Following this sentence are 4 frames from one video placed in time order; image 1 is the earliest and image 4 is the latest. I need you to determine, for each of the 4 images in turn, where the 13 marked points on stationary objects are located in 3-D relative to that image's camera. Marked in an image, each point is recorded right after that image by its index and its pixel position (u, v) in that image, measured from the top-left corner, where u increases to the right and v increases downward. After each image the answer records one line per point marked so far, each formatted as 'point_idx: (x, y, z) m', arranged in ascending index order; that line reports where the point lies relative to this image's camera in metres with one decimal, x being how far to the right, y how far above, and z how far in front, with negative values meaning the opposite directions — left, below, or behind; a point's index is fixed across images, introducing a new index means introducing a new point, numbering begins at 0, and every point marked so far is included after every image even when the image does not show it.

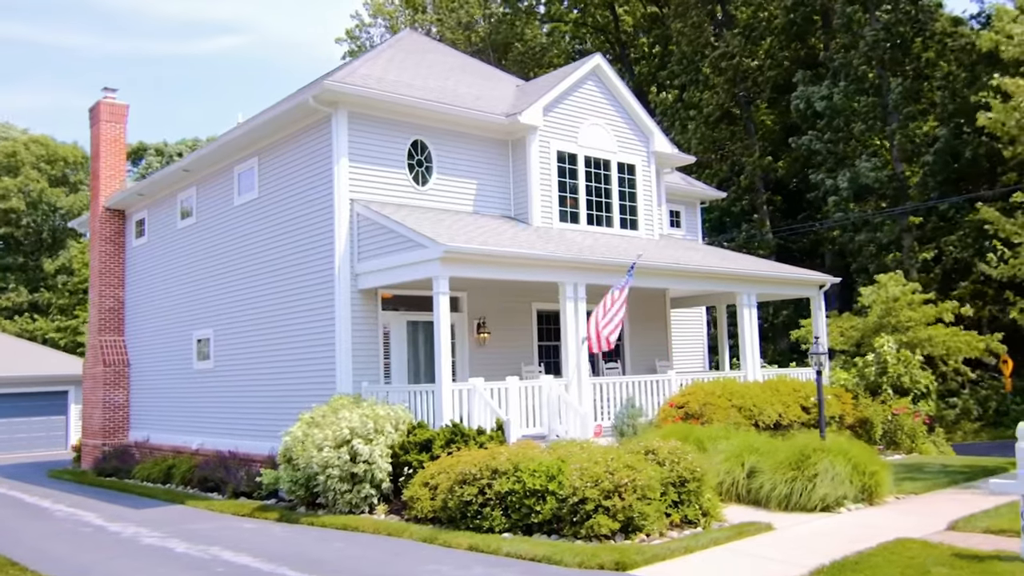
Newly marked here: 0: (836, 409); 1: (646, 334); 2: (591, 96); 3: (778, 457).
0: (+6.0, -2.2, +16.0) m
1: (+2.9, -1.0, +18.7) m
2: (+1.6, +3.9, +17.3) m
3: (+3.2, -2.0, +10.4) m
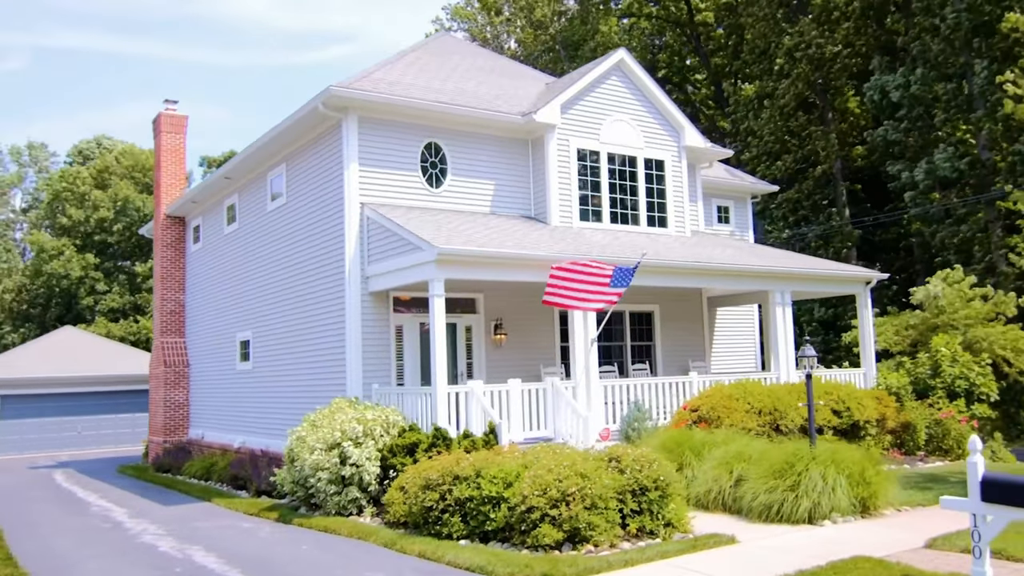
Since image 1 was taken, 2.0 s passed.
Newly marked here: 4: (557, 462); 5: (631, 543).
0: (+6.4, -2.2, +15.2) m
1: (+3.5, -1.0, +18.2) m
2: (+2.0, +3.9, +17.0) m
3: (+2.9, -2.0, +9.9) m
4: (+0.5, -1.8, +8.9) m
5: (+1.1, -2.5, +8.3) m
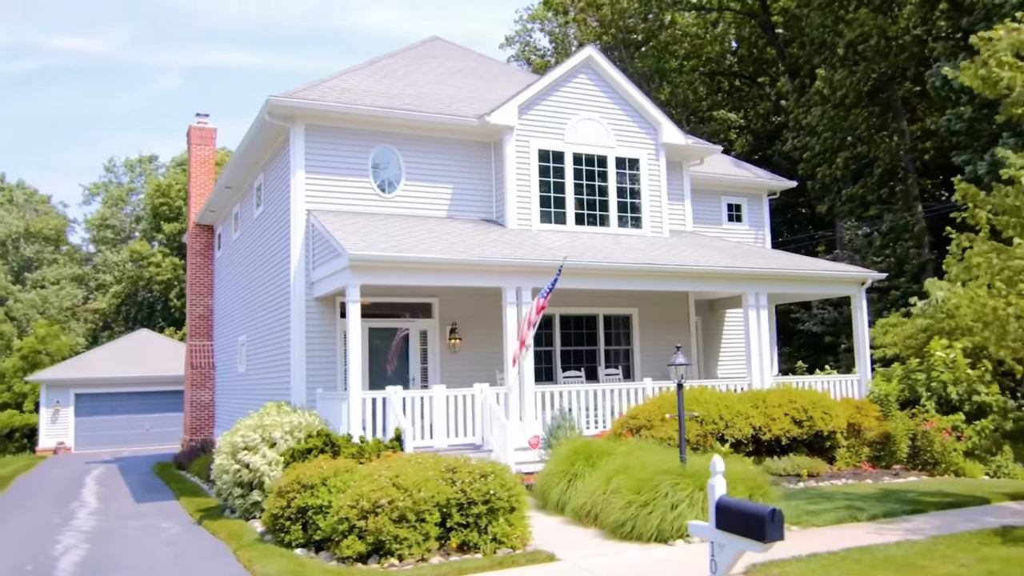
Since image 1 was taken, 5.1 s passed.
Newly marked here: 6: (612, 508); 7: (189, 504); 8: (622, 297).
0: (+5.5, -2.2, +14.2) m
1: (+3.0, -1.0, +17.6) m
2: (+1.4, +3.8, +16.6) m
3: (+1.3, -2.1, +9.5) m
4: (-1.2, -1.9, +8.7) m
5: (-0.6, -2.5, +8.1) m
6: (+1.1, -2.4, +9.4) m
7: (-5.3, -3.6, +14.3) m
8: (+2.2, -0.2, +17.1) m
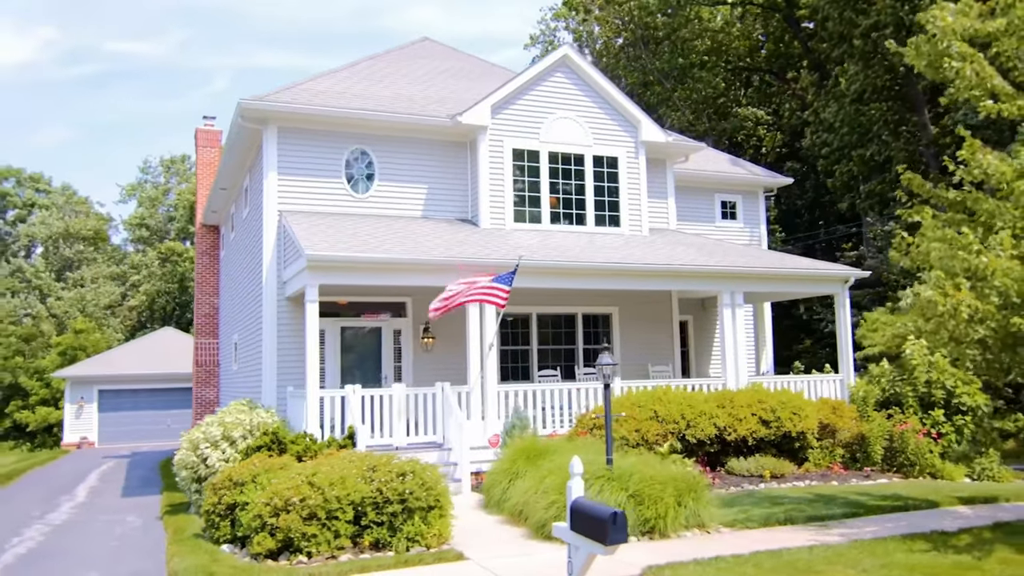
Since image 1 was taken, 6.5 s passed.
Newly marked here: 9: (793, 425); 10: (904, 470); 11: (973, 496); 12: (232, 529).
0: (+4.9, -2.2, +14.0) m
1: (+2.6, -1.0, +17.5) m
2: (+0.9, +3.8, +16.5) m
3: (+0.6, -2.1, +9.5) m
4: (-2.0, -1.9, +8.9) m
5: (-1.5, -2.5, +8.2) m
6: (+0.3, -2.4, +9.4) m
7: (-5.9, -3.6, +14.6) m
8: (+1.8, -0.2, +17.1) m
9: (+4.5, -2.2, +13.7) m
10: (+6.4, -3.0, +14.2) m
11: (+6.0, -2.7, +11.1) m
12: (-2.9, -2.5, +9.1) m
